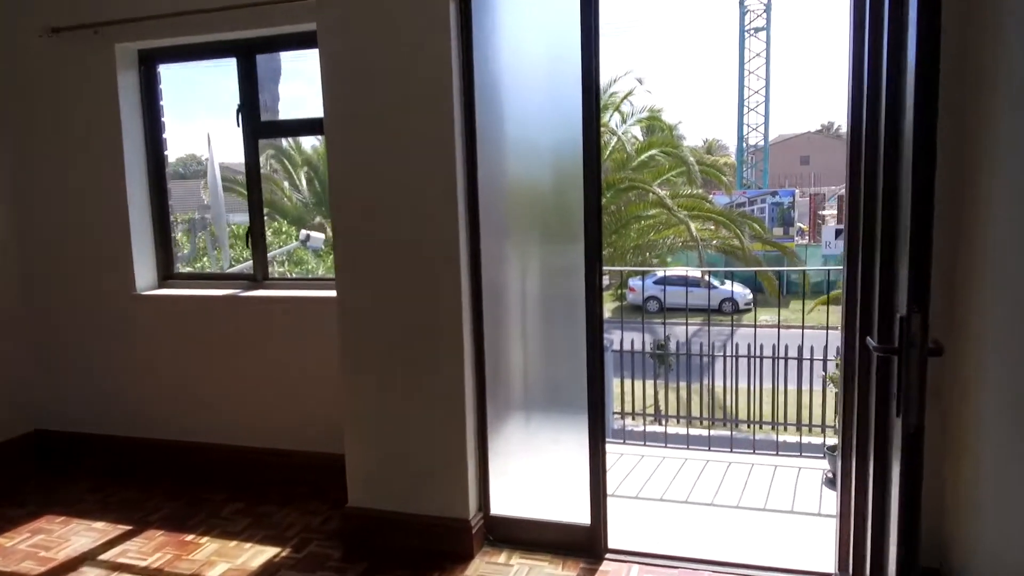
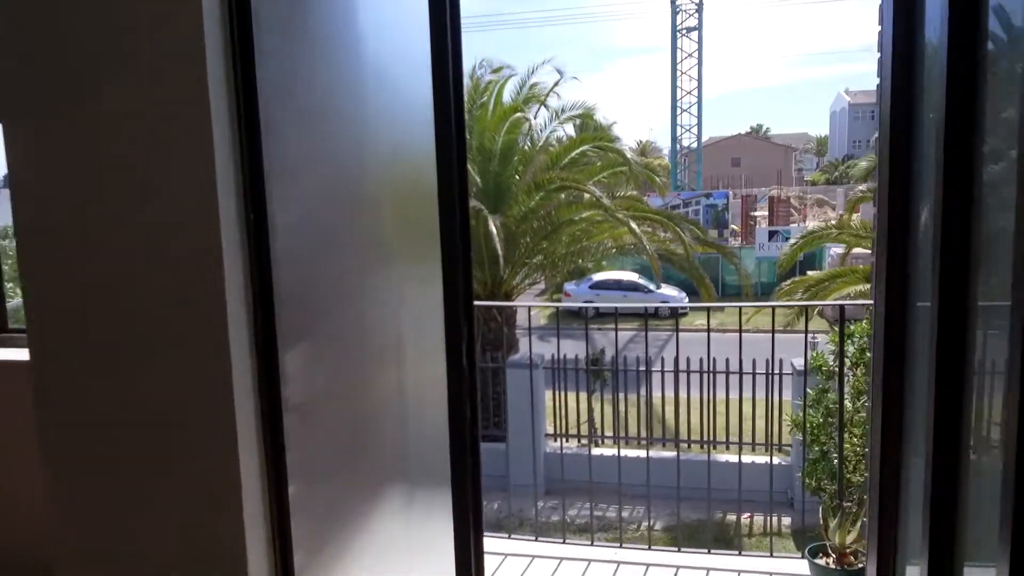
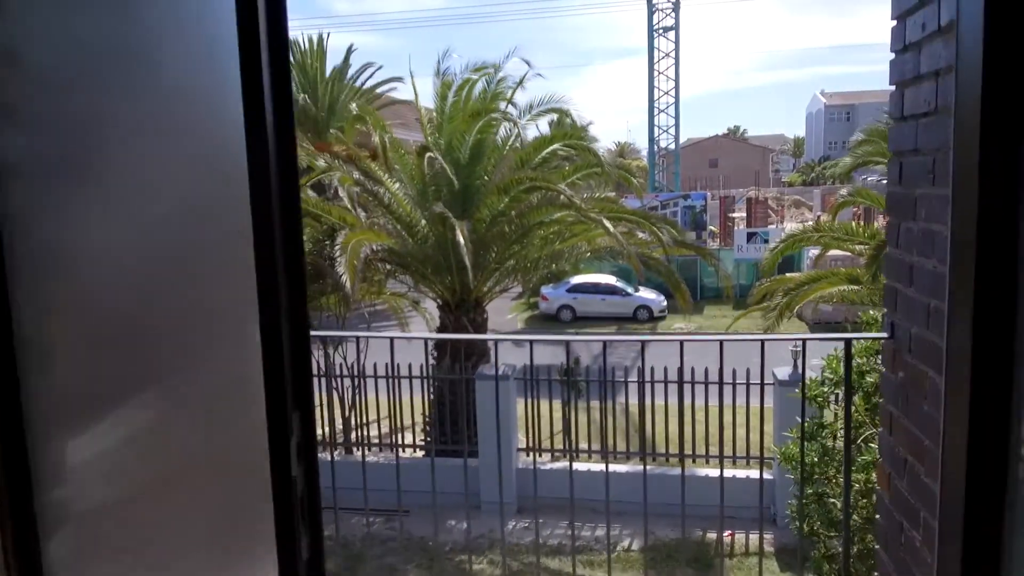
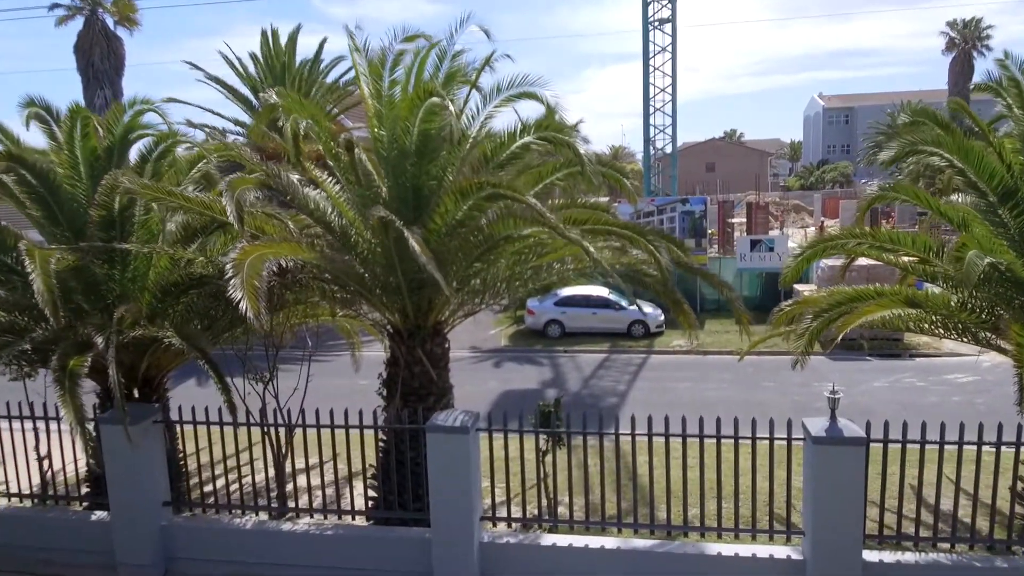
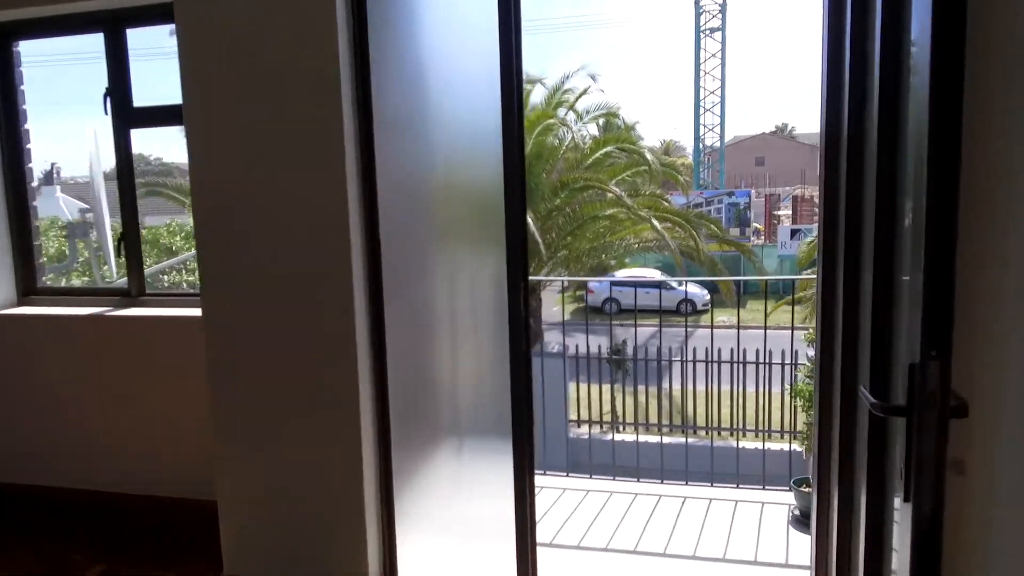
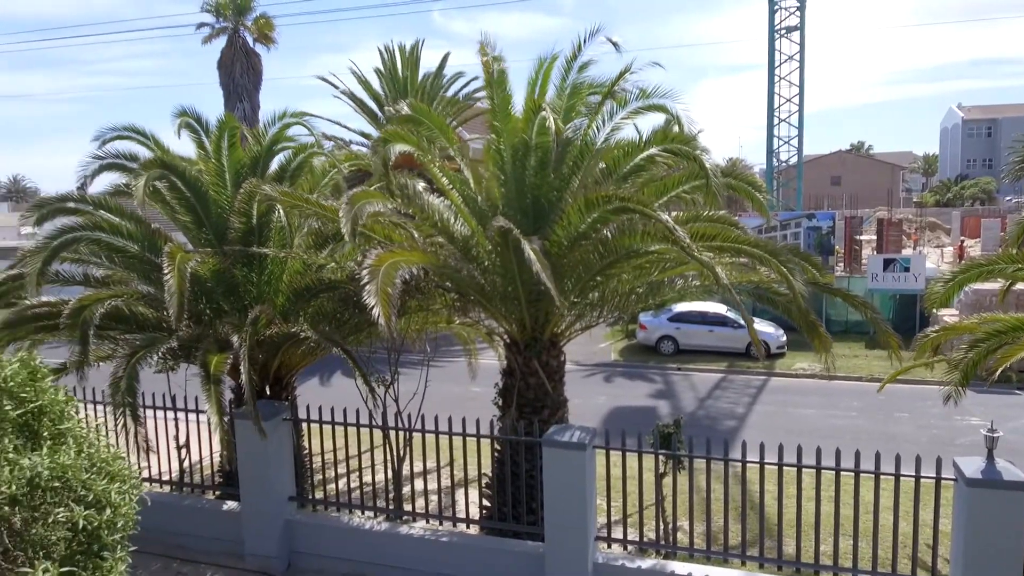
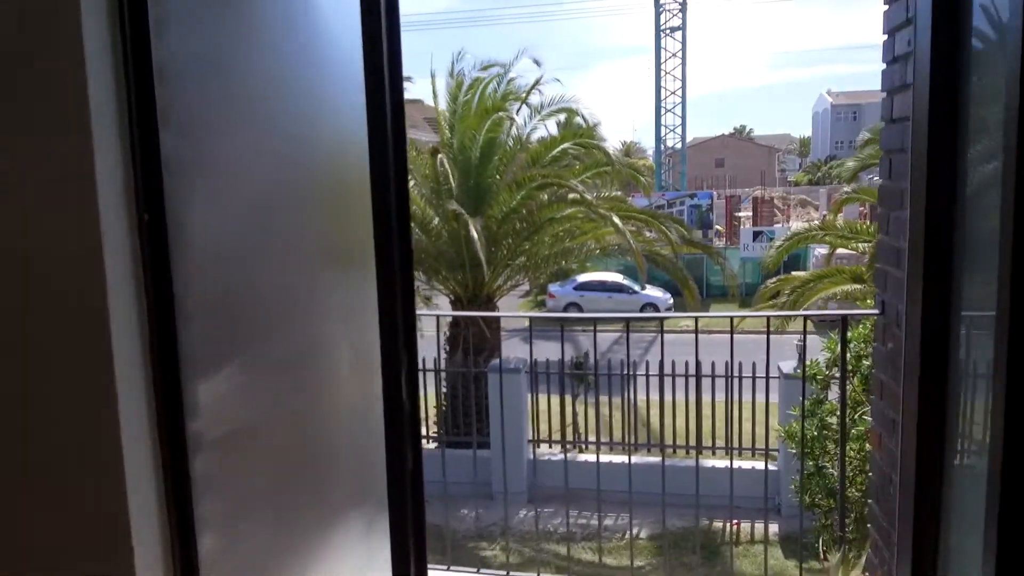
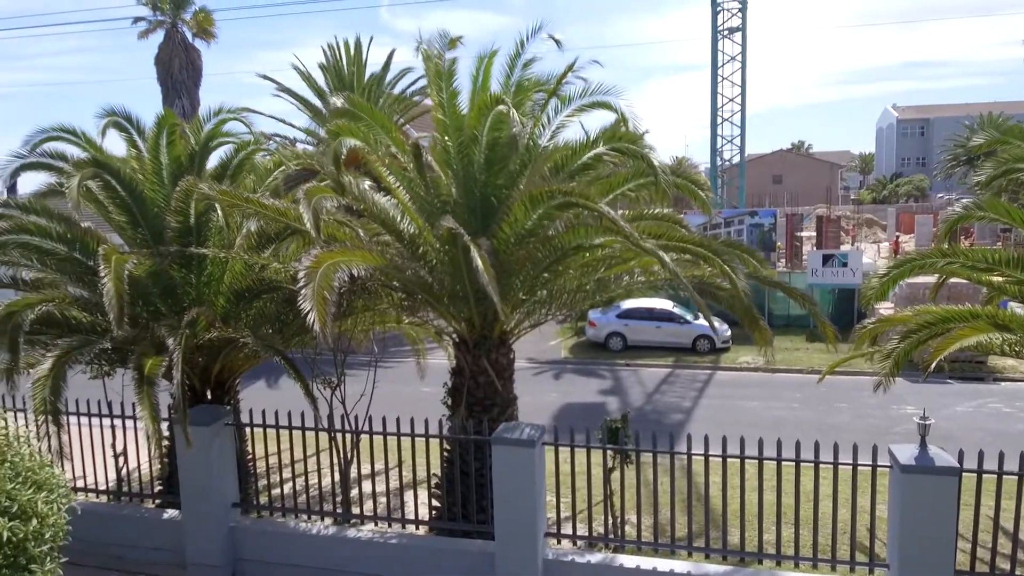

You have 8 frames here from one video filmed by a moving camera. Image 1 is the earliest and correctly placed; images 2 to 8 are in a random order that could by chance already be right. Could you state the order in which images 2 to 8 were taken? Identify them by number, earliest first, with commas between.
5, 2, 7, 3, 4, 8, 6
